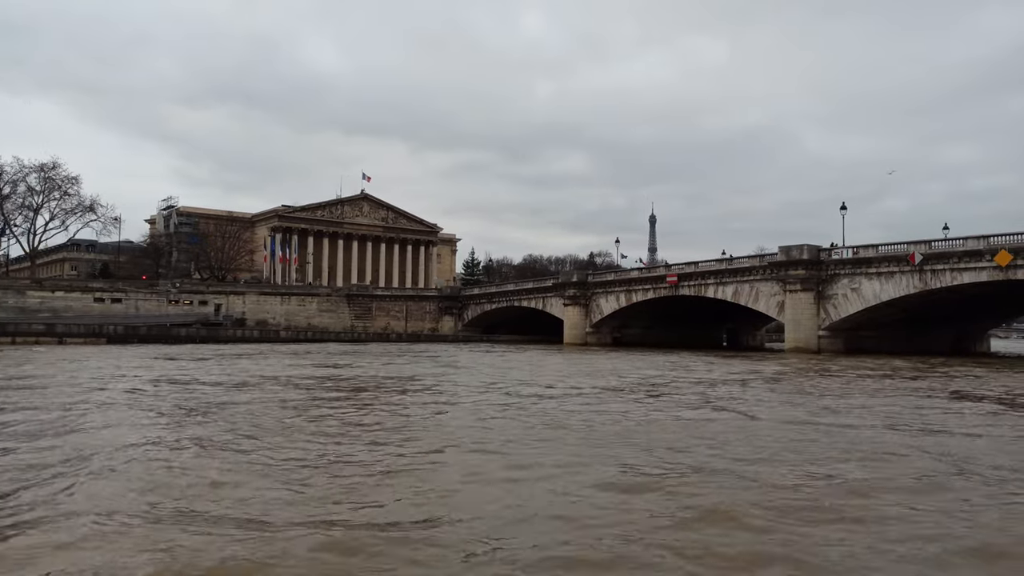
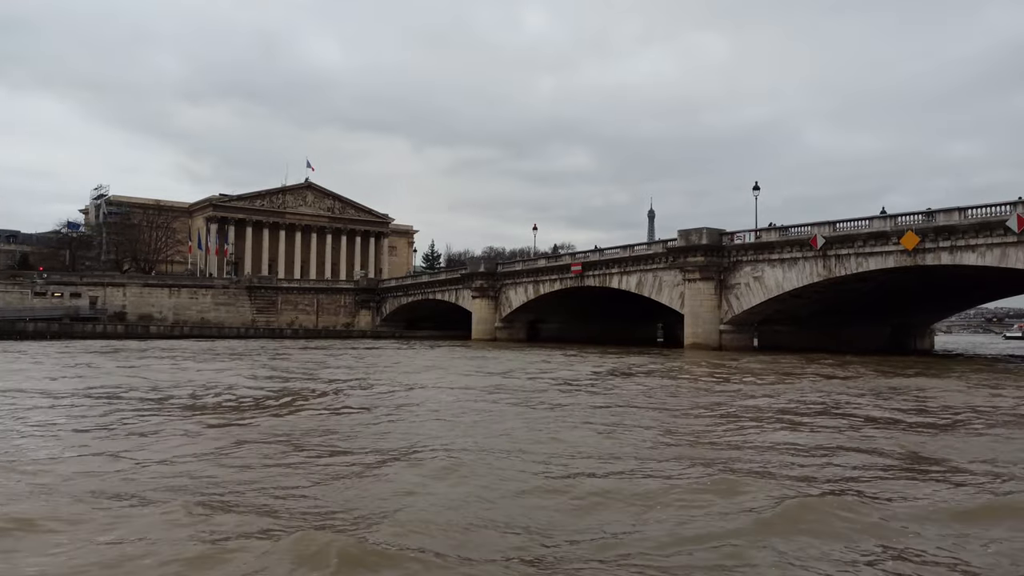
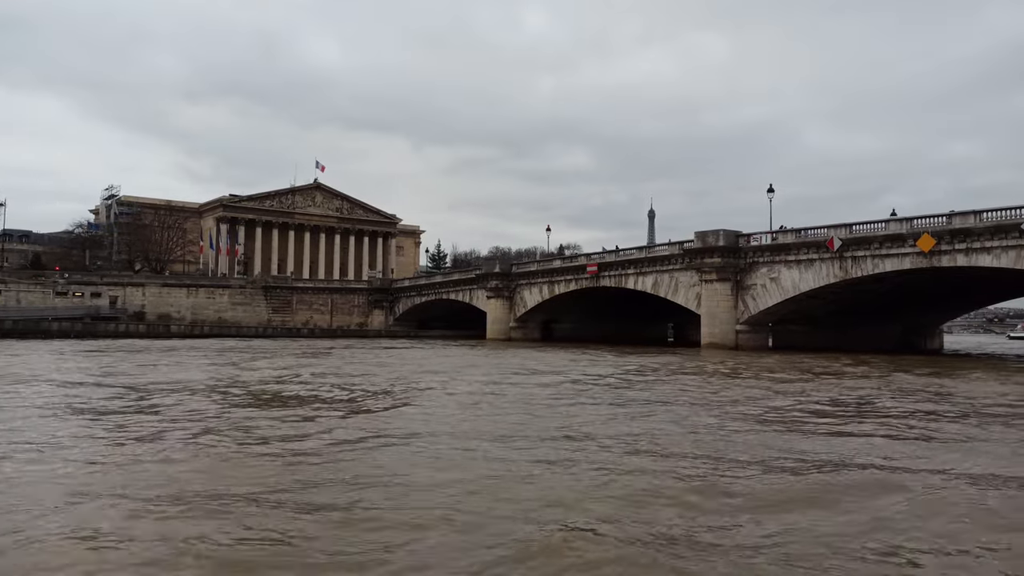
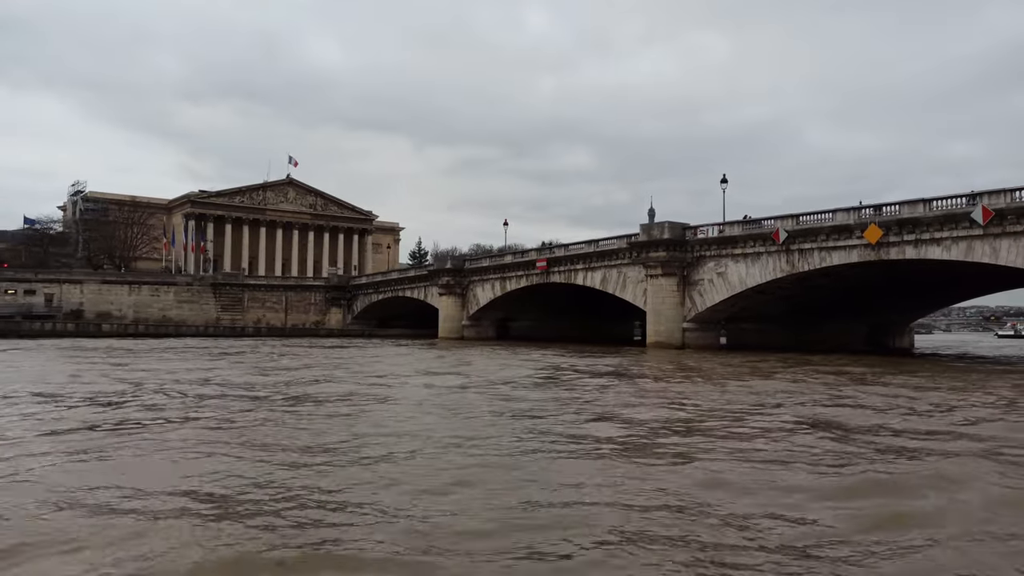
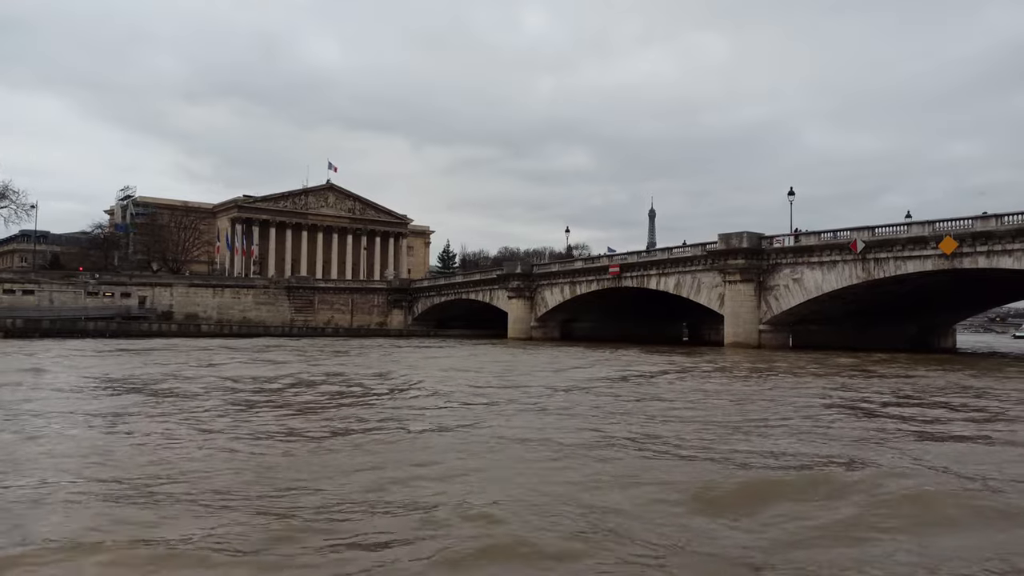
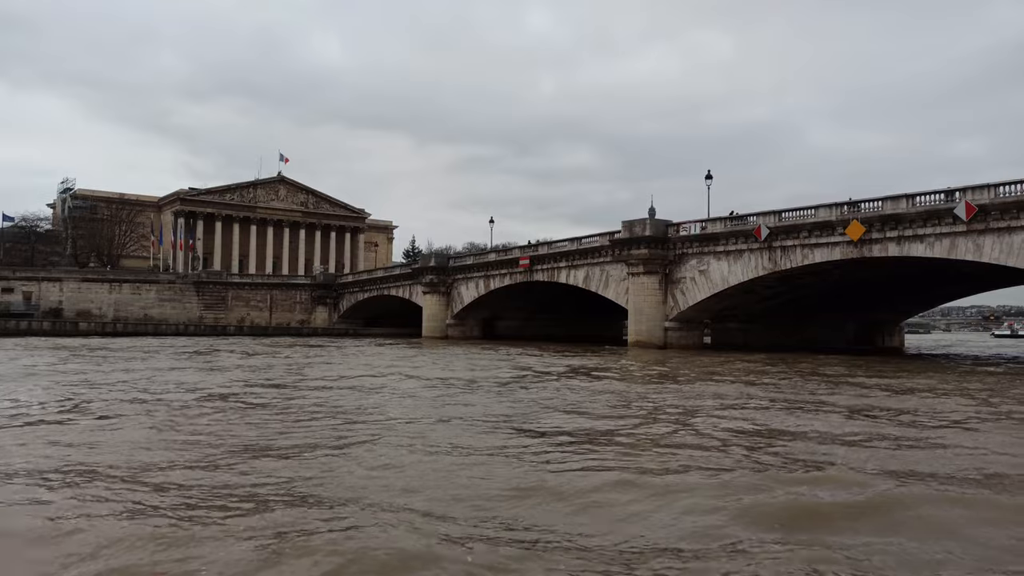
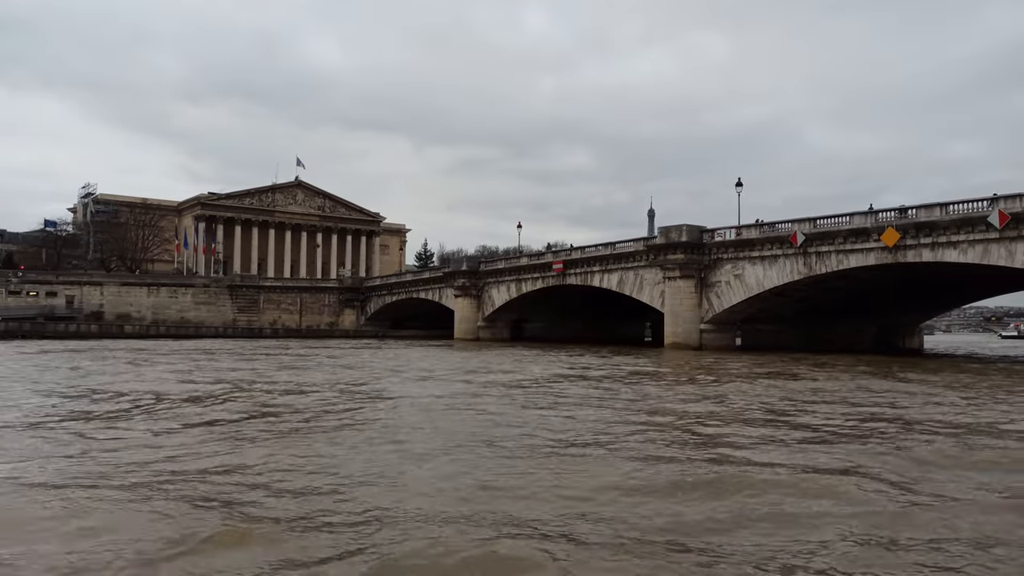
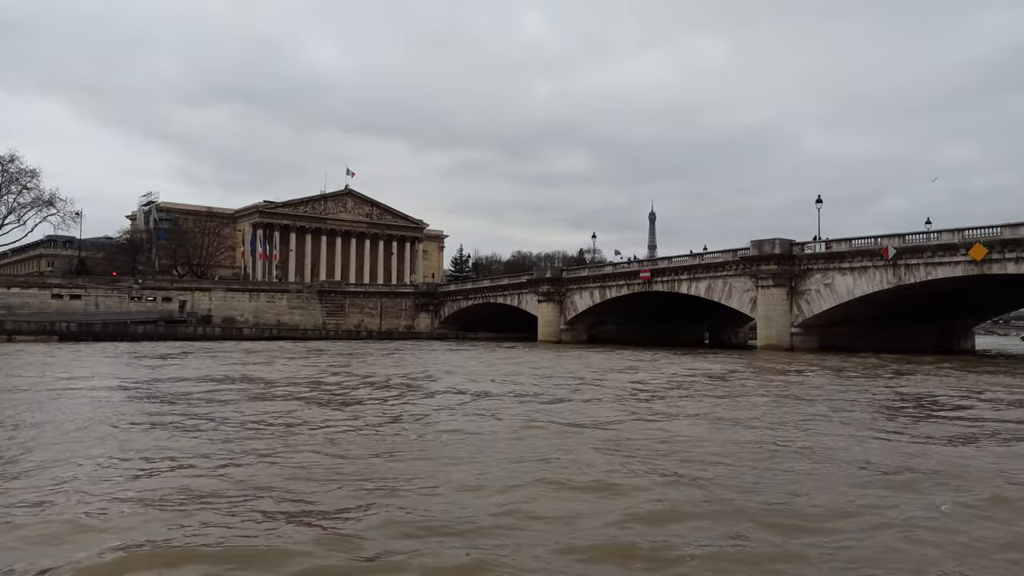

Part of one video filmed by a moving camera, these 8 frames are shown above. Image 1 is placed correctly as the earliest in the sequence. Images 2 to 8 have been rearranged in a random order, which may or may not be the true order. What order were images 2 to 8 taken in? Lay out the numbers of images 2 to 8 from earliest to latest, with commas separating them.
8, 5, 3, 2, 7, 4, 6
